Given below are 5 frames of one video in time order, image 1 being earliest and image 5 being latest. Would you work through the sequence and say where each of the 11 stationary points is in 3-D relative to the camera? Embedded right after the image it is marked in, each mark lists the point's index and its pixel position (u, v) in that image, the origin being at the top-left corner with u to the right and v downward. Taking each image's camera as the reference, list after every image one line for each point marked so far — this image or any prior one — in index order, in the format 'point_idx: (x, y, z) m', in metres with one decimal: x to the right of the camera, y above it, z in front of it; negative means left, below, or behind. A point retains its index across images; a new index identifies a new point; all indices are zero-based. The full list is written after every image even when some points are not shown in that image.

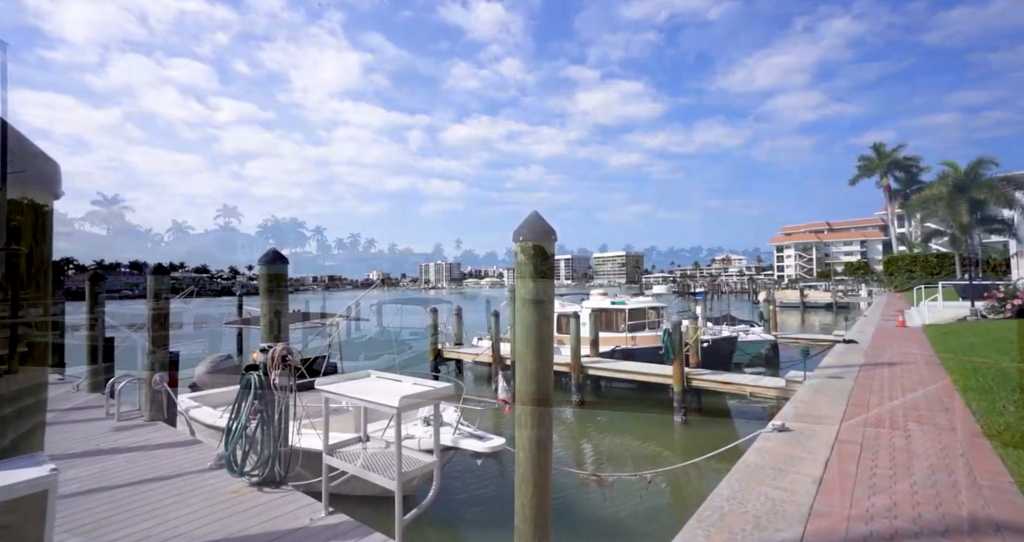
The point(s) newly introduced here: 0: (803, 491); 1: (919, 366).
0: (+2.5, -1.8, +4.5) m
1: (+8.5, -2.0, +11.2) m
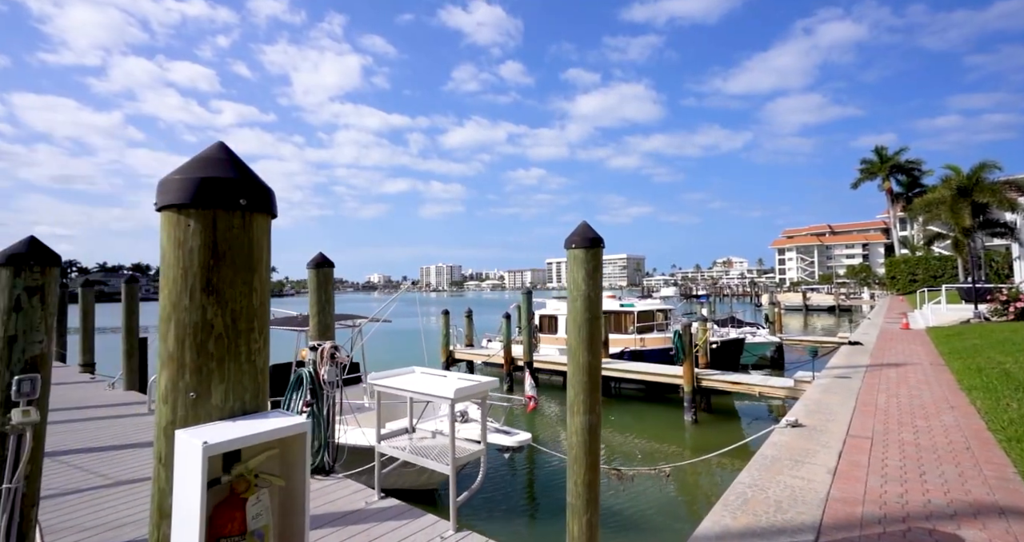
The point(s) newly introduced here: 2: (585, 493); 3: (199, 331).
0: (+2.8, -1.9, +4.9) m
1: (+8.8, -2.1, +11.5) m
2: (+0.4, -1.3, +3.2) m
3: (-0.7, -0.1, +1.3) m
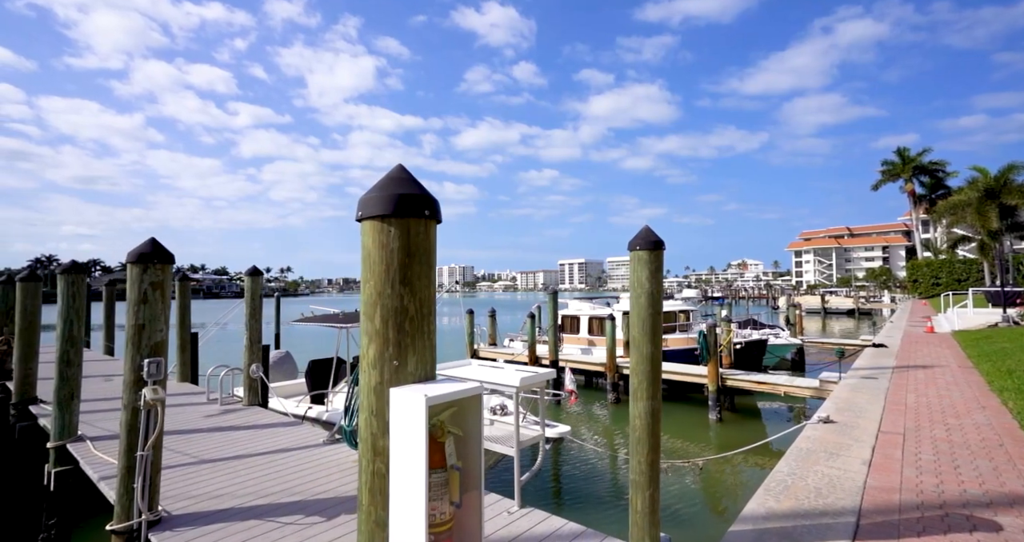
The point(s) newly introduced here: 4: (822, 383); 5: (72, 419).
0: (+3.3, -1.9, +5.1) m
1: (+9.5, -2.1, +11.6) m
2: (+0.9, -1.3, +3.5) m
3: (-0.3, -0.1, +1.6) m
4: (+6.9, -2.5, +12.1) m
5: (-4.6, -1.5, +5.7) m
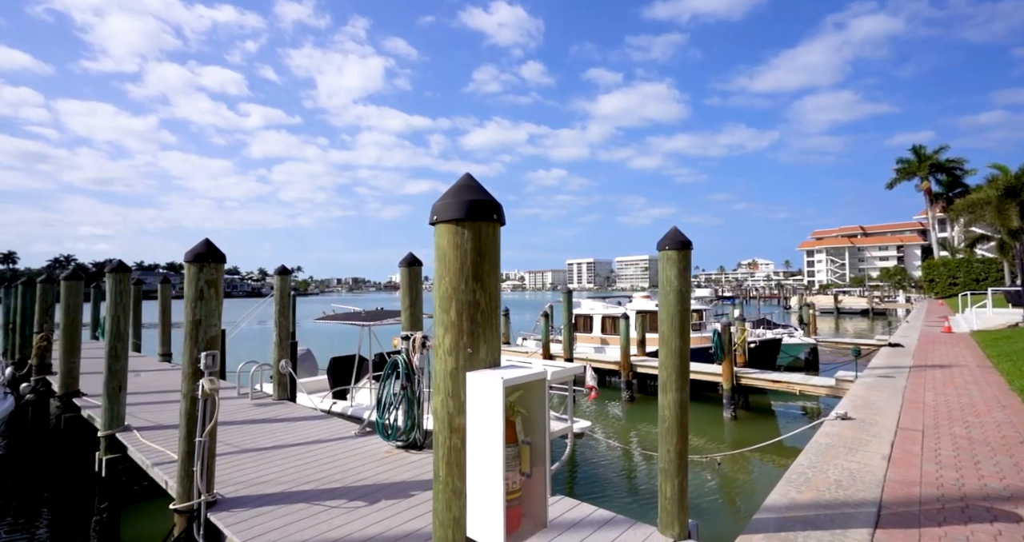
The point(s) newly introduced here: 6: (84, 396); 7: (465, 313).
0: (+3.5, -1.9, +5.2) m
1: (+9.9, -2.1, +11.6) m
2: (+1.1, -1.3, +3.7) m
3: (-0.1, -0.1, +1.8) m
4: (+7.3, -2.5, +12.2) m
5: (-4.3, -1.5, +6.0) m
6: (-6.4, -1.9, +8.1) m
7: (-0.2, -0.1, +1.8) m
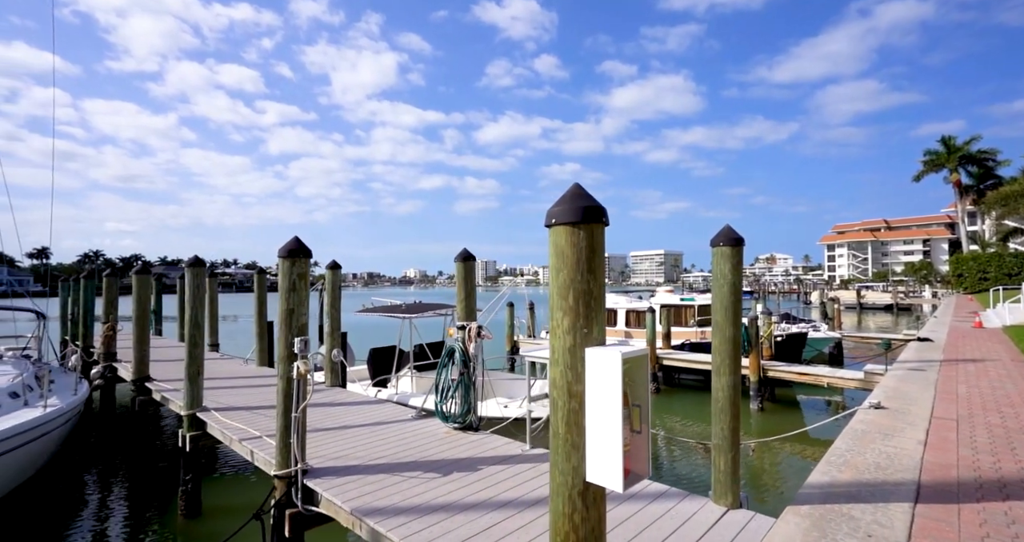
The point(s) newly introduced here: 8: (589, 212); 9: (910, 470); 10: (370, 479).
0: (+4.1, -1.8, +5.5) m
1: (+10.6, -2.0, +11.7) m
2: (+1.6, -1.2, +4.0) m
3: (+0.3, -0.1, +2.2) m
4: (+8.1, -2.4, +12.3) m
5: (-3.8, -1.5, +6.5) m
6: (-5.8, -1.8, +8.7) m
7: (+0.3, -0.1, +2.2) m
8: (+0.3, +0.2, +2.2) m
9: (+3.6, -1.8, +4.9) m
10: (-1.2, -1.7, +4.4) m
